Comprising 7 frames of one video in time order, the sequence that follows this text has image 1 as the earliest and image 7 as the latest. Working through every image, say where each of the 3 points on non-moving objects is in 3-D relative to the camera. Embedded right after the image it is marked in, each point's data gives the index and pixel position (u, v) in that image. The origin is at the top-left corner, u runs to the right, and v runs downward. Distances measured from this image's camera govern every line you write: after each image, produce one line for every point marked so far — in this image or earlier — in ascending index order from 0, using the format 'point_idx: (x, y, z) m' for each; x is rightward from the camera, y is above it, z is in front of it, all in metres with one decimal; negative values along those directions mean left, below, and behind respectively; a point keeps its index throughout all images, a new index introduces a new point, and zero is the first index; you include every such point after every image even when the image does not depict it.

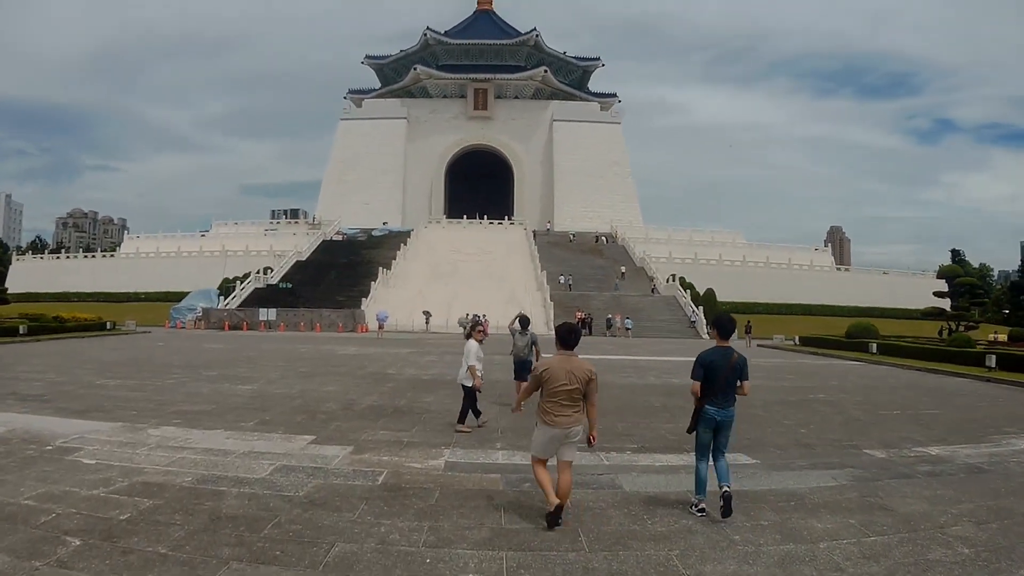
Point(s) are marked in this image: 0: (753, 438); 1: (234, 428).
0: (+1.9, -1.2, +5.0) m
1: (-2.3, -1.1, +5.3) m
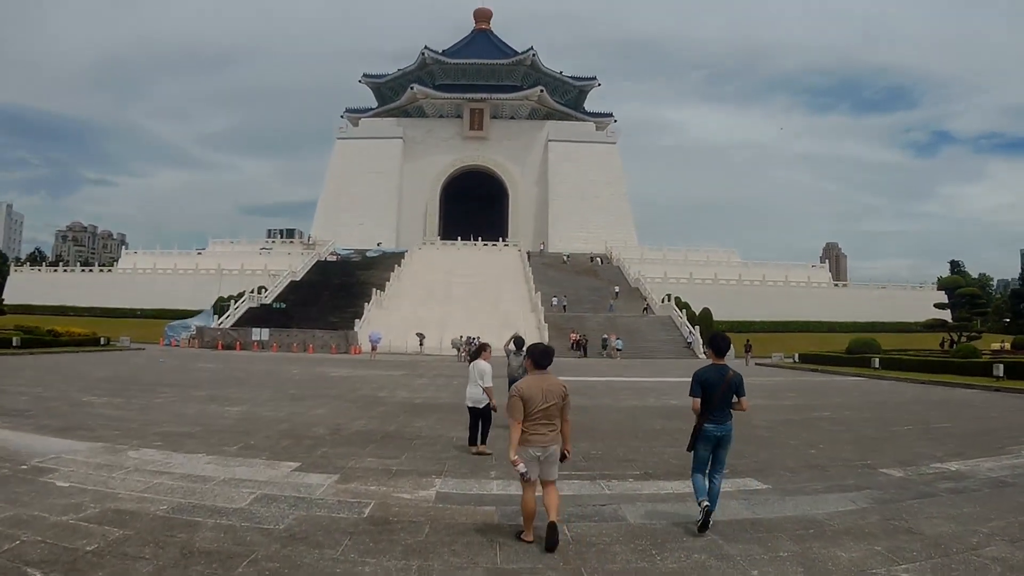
0: (+1.8, -1.3, +4.8) m
1: (-2.3, -1.3, +5.0) m
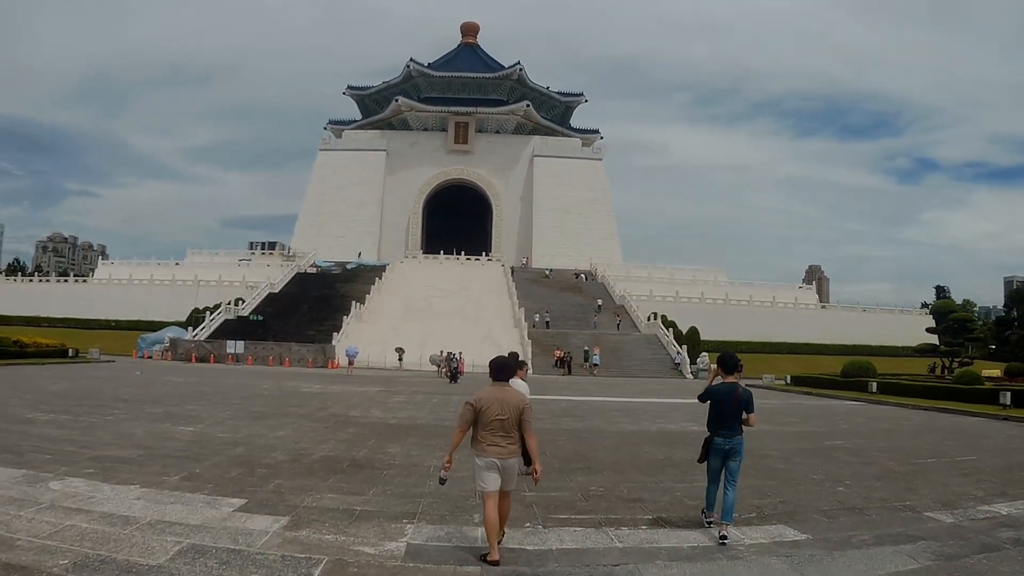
0: (+1.8, -1.4, +4.2) m
1: (-2.4, -1.3, +4.3) m
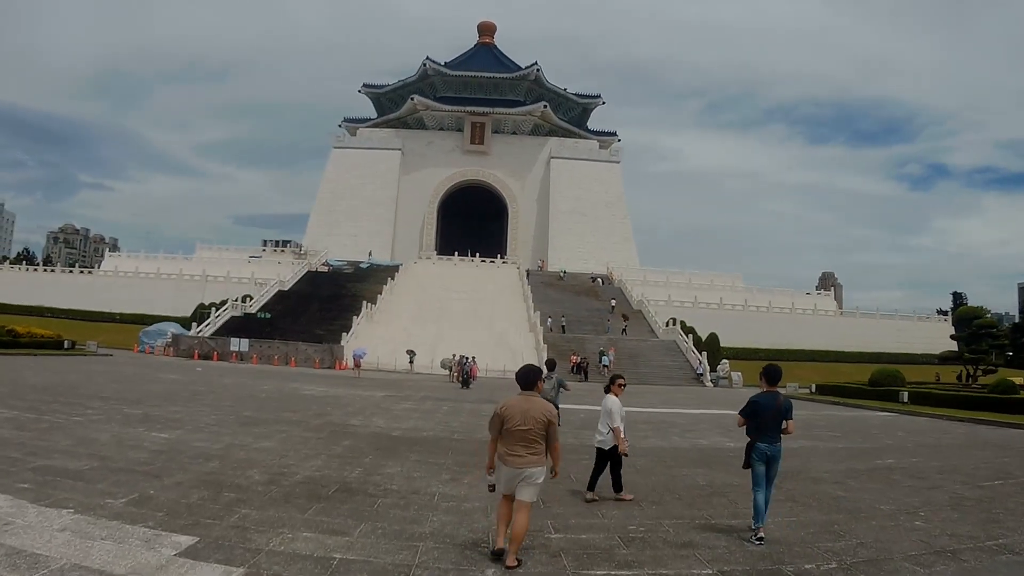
0: (+1.9, -1.4, +3.3) m
1: (-2.3, -1.2, +3.5) m
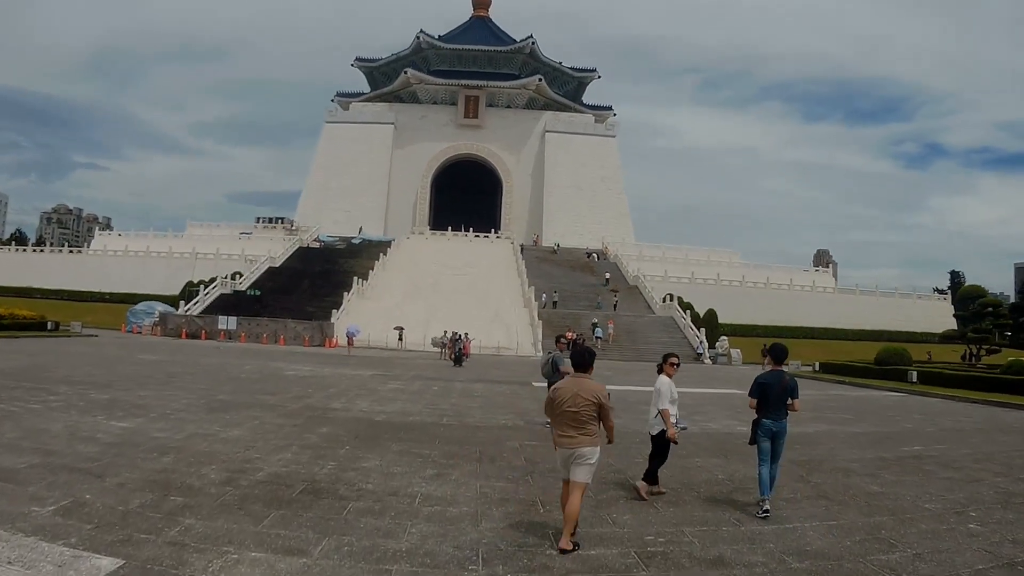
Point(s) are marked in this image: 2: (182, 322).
0: (+1.8, -1.2, +2.8) m
1: (-2.3, -1.1, +3.0) m
2: (-9.9, -1.0, +19.2) m
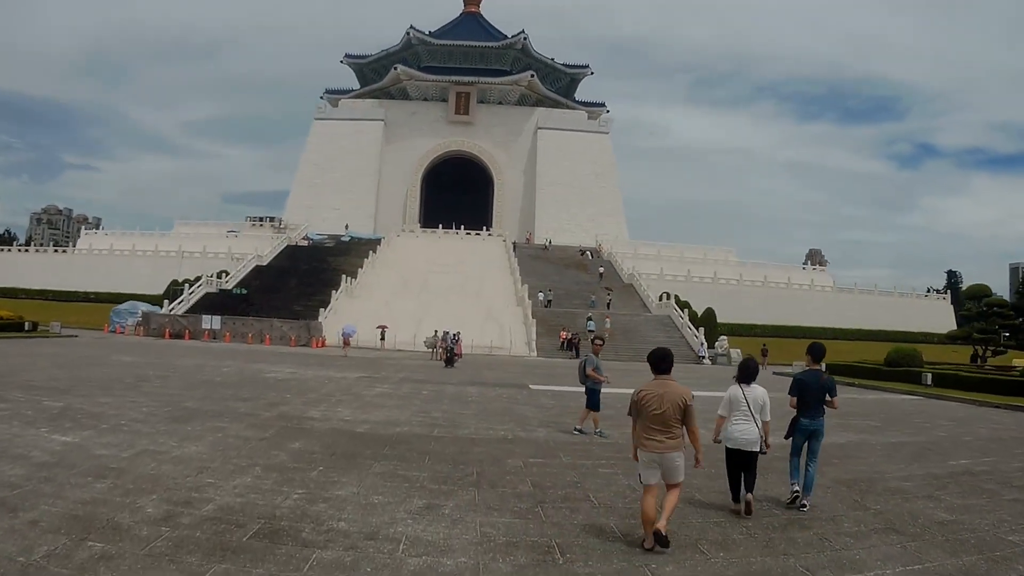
0: (+1.9, -1.2, +2.2) m
1: (-2.3, -1.0, +2.3) m
2: (-10.1, -0.9, +18.4) m
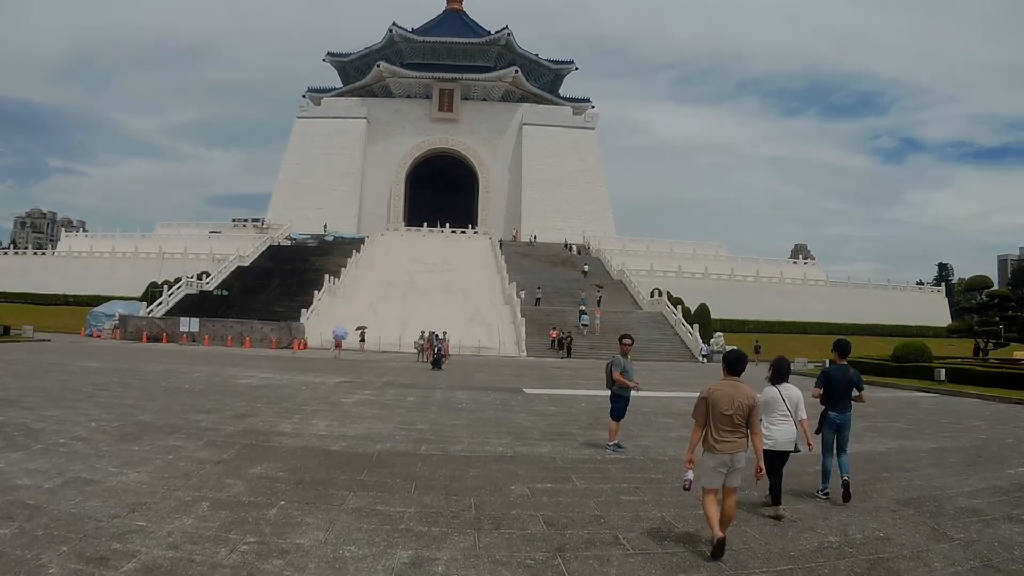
0: (+1.9, -1.1, +1.6) m
1: (-2.2, -1.0, +1.6) m
2: (-10.4, -1.0, +17.5) m
